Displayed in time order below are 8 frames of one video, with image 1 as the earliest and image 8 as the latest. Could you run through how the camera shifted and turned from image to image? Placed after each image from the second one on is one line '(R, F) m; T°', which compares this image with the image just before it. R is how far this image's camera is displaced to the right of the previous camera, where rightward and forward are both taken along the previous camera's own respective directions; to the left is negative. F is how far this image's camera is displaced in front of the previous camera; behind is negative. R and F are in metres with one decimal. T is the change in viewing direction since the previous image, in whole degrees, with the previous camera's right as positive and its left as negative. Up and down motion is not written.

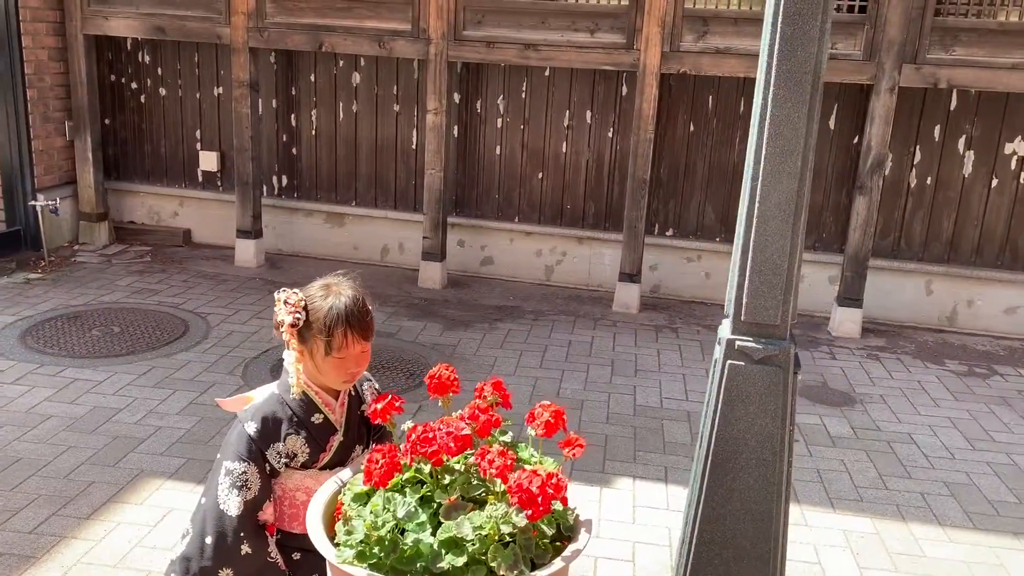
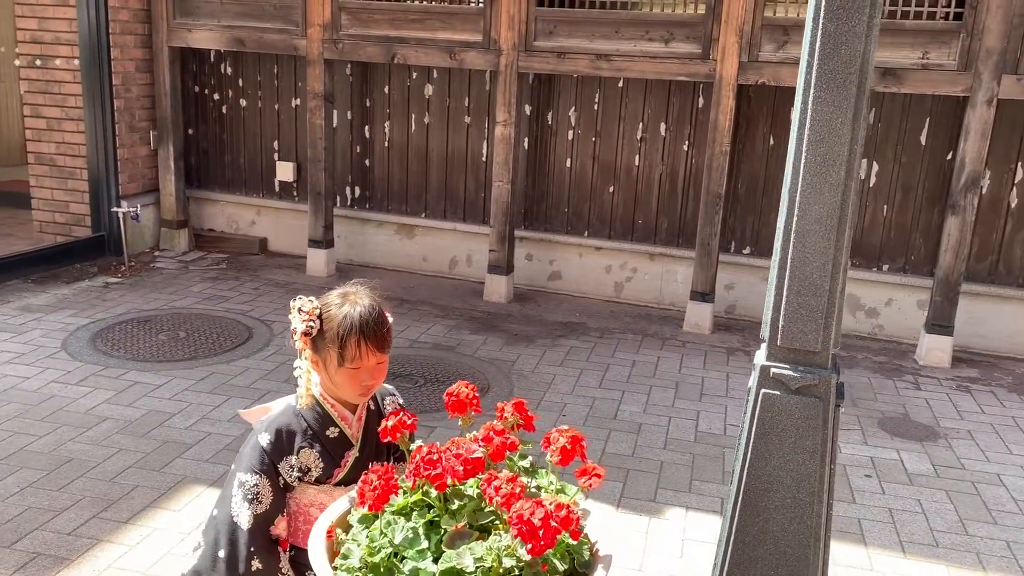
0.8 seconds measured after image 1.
(+0.2, +0.2) m; -6°
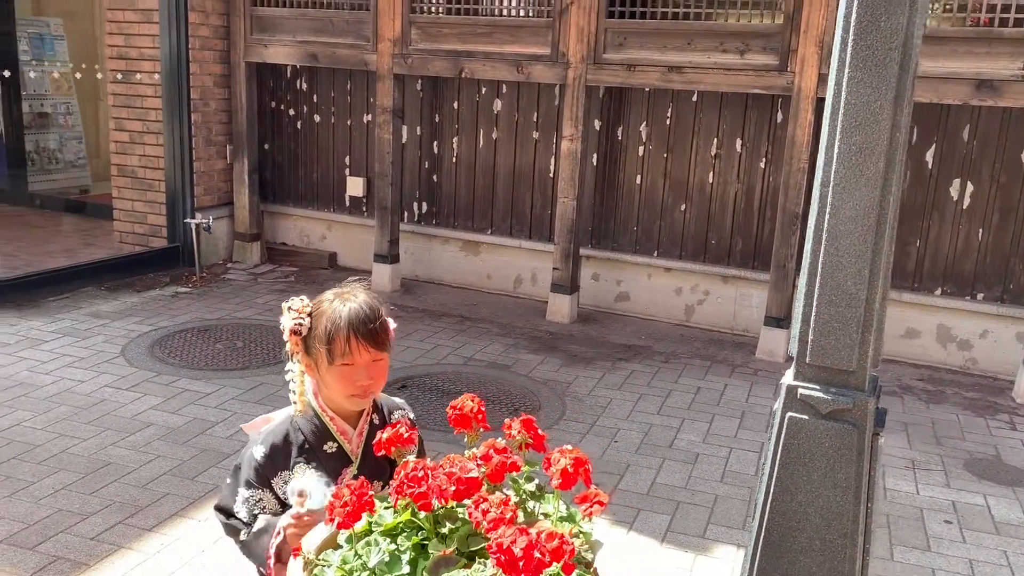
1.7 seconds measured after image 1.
(+0.2, +0.2) m; -6°
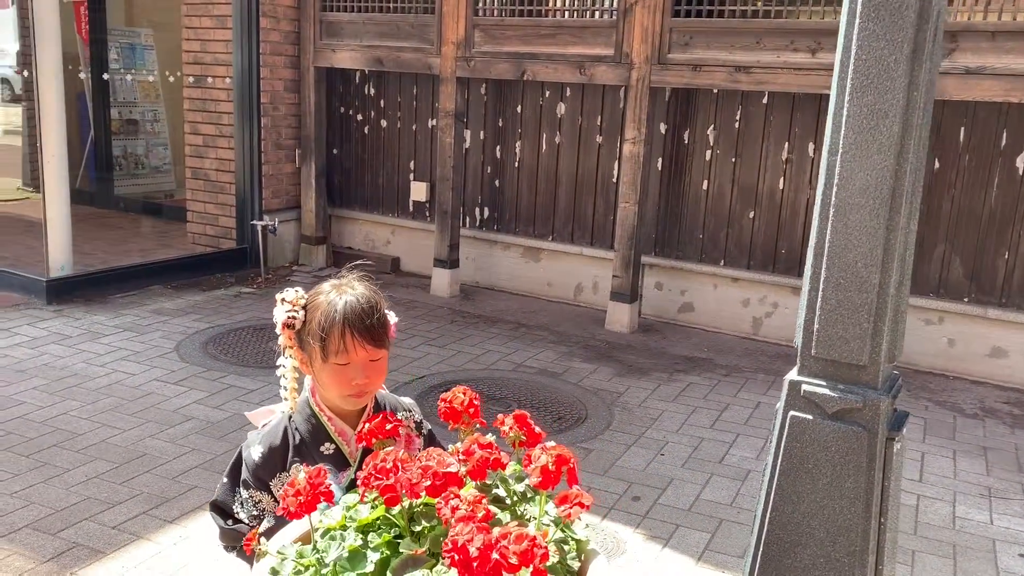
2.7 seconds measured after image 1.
(+0.2, +0.2) m; -6°
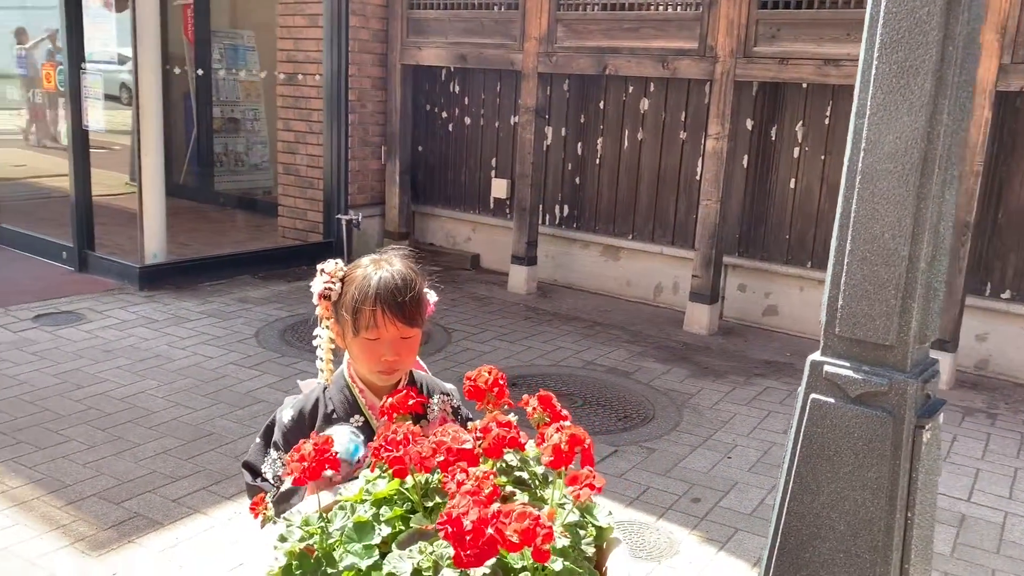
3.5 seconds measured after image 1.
(+0.2, +0.1) m; -6°
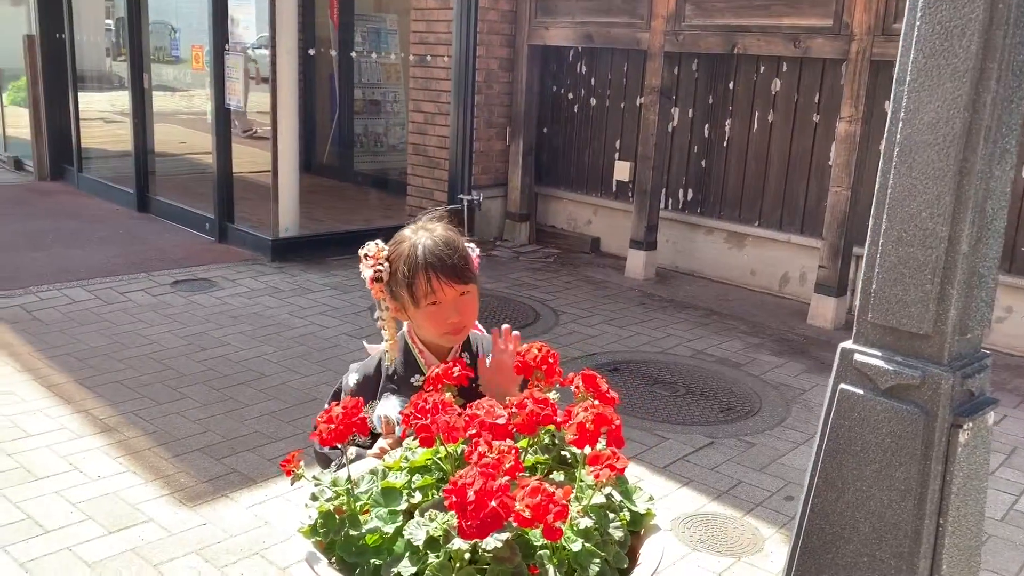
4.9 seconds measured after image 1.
(+0.2, 0.0) m; -9°
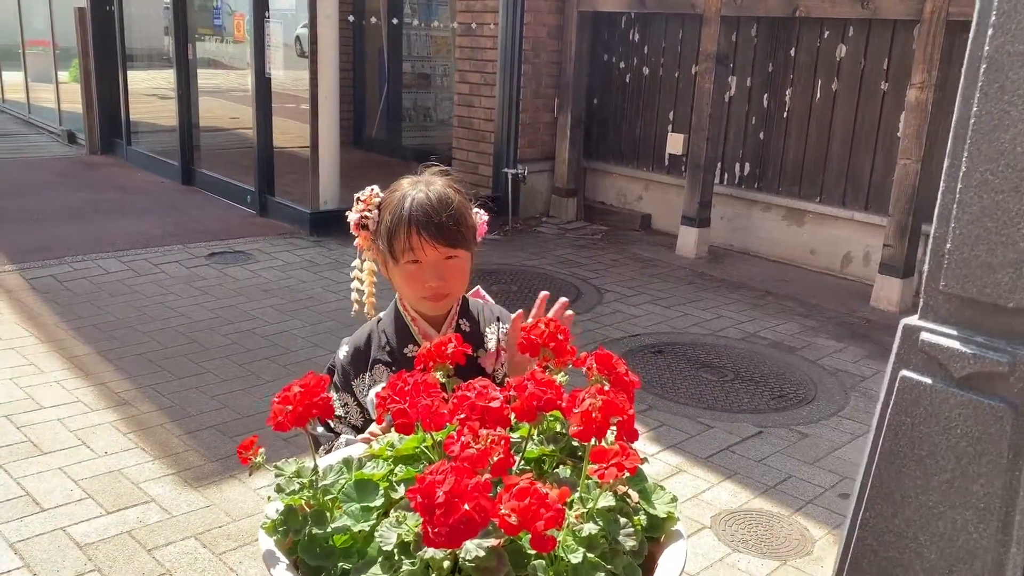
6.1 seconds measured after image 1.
(+0.1, +0.3) m; -4°
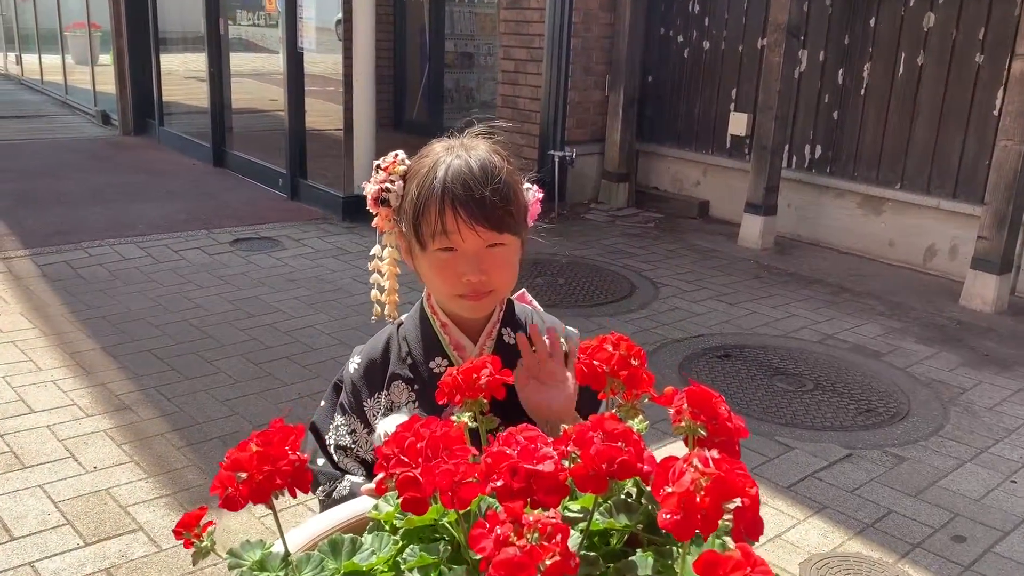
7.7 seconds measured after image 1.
(0.0, +0.5) m; -3°
